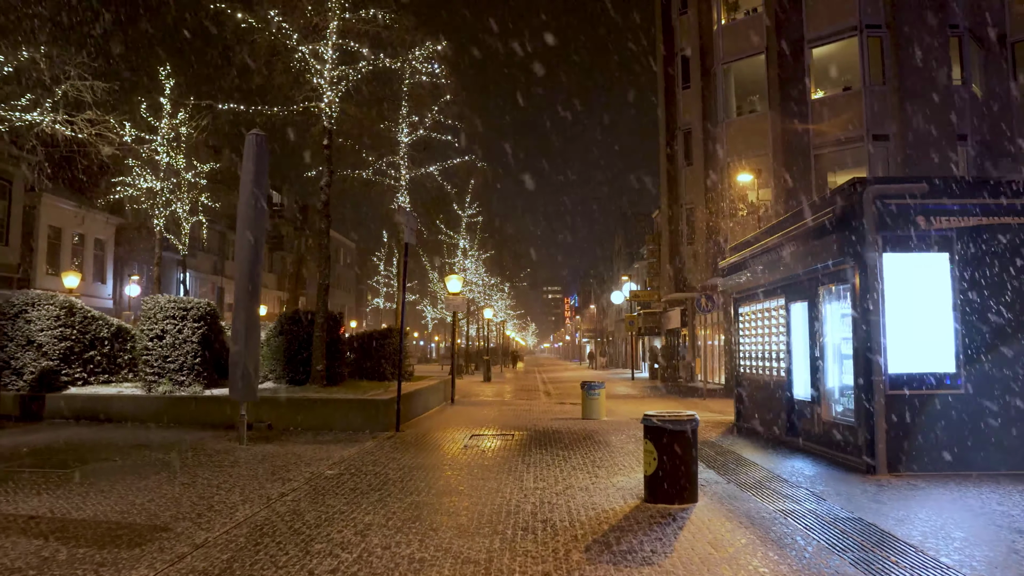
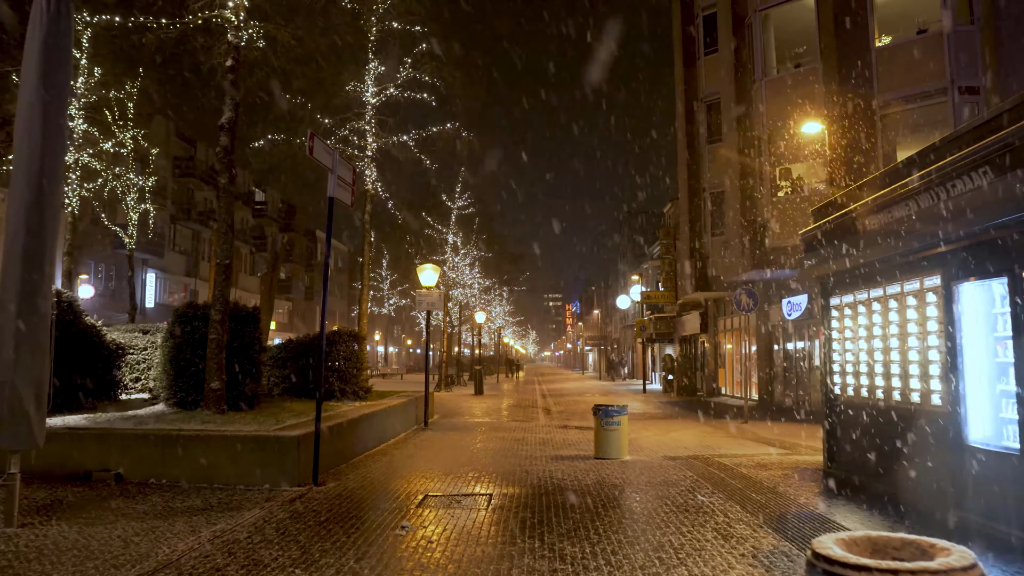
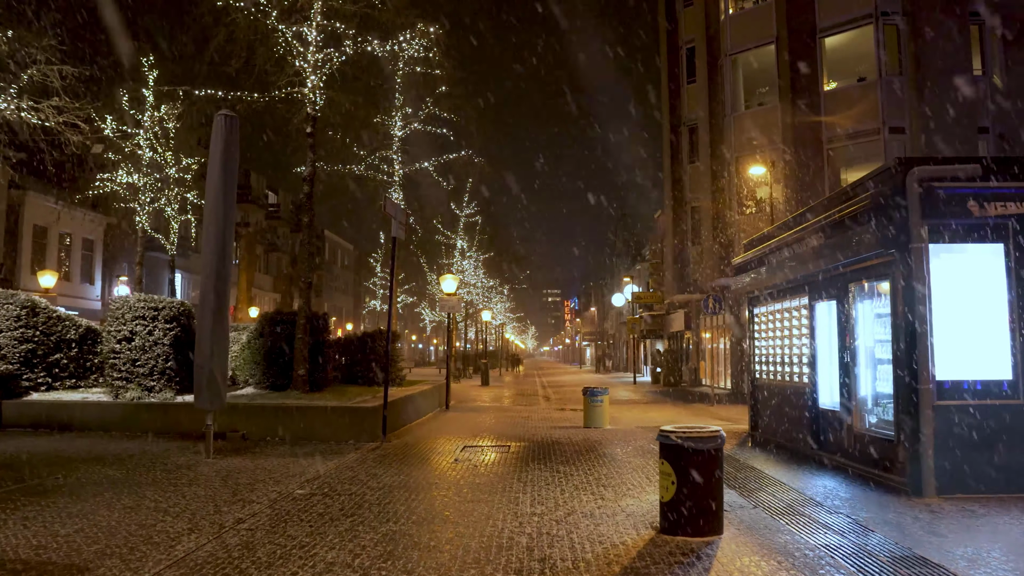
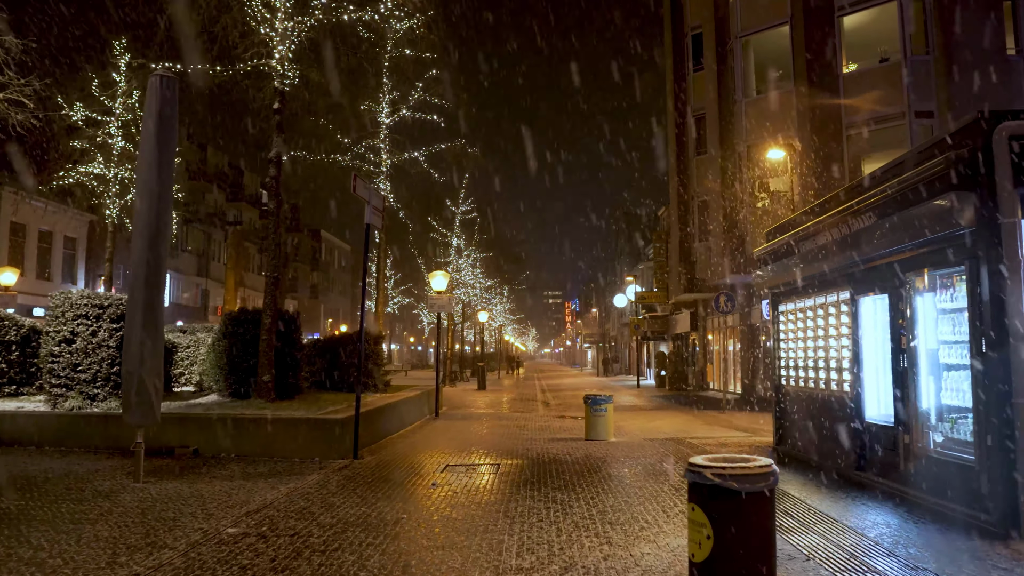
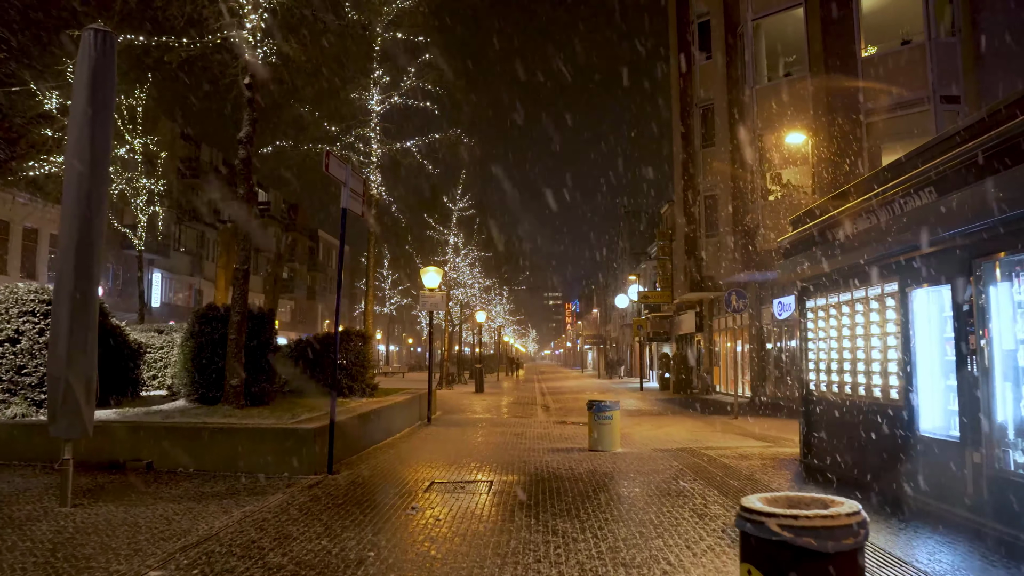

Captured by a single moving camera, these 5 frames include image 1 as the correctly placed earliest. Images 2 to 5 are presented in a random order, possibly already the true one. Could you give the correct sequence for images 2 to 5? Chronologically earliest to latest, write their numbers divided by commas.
3, 4, 5, 2
